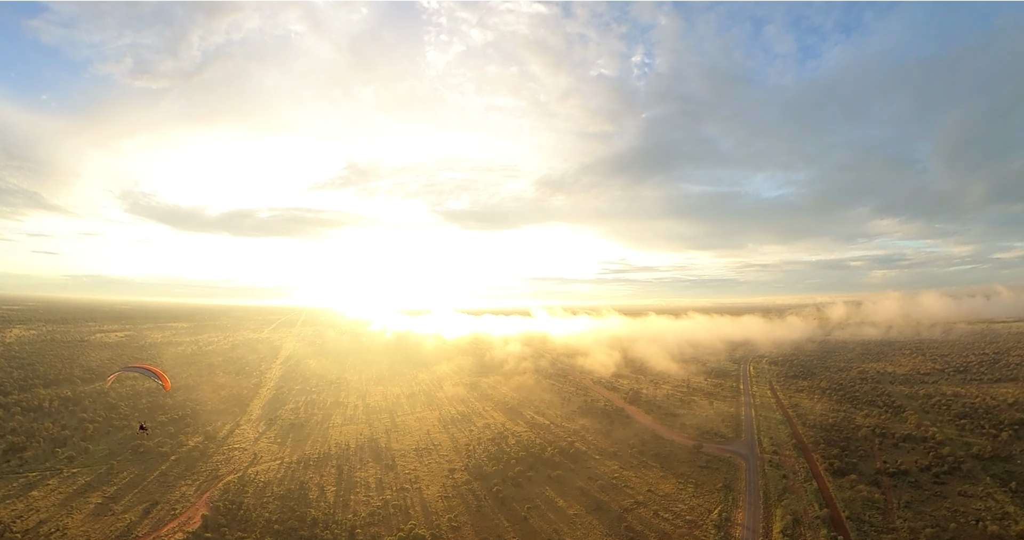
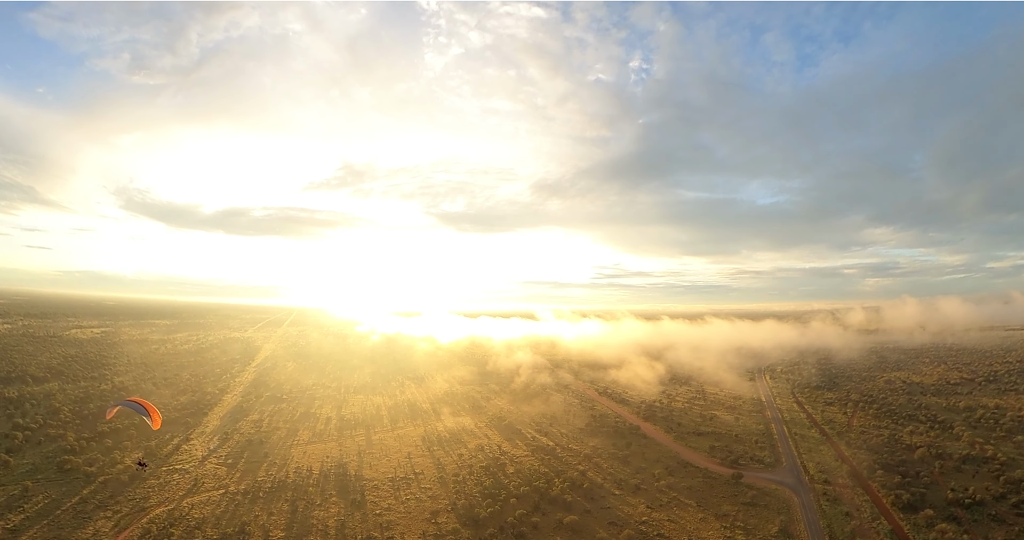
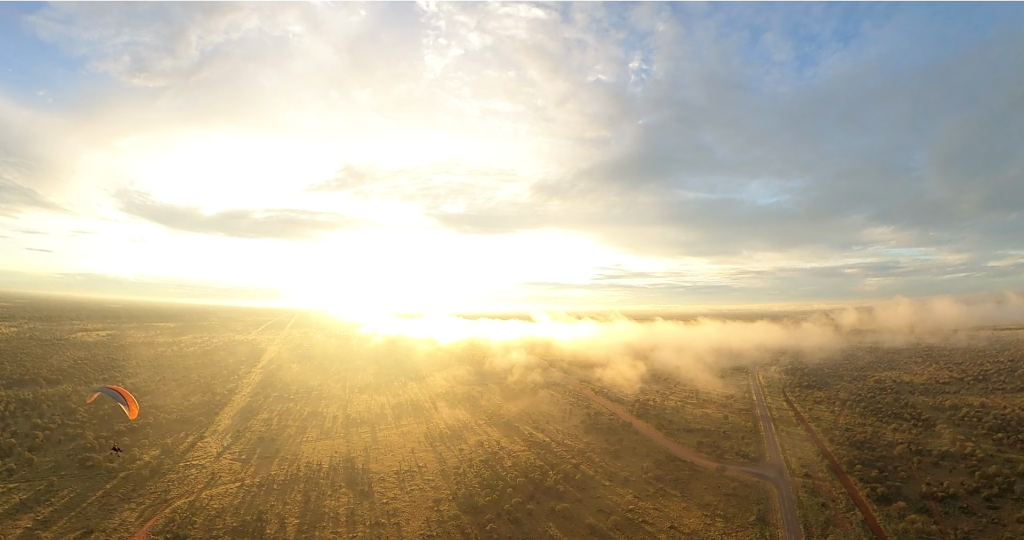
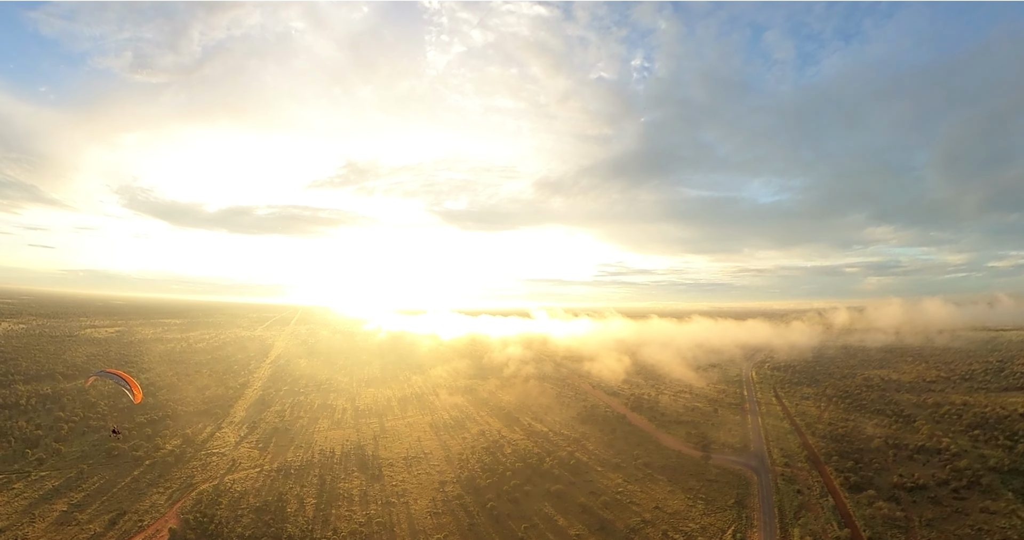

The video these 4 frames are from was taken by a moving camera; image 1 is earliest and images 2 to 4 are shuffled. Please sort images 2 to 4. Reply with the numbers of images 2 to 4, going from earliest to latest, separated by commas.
4, 3, 2
